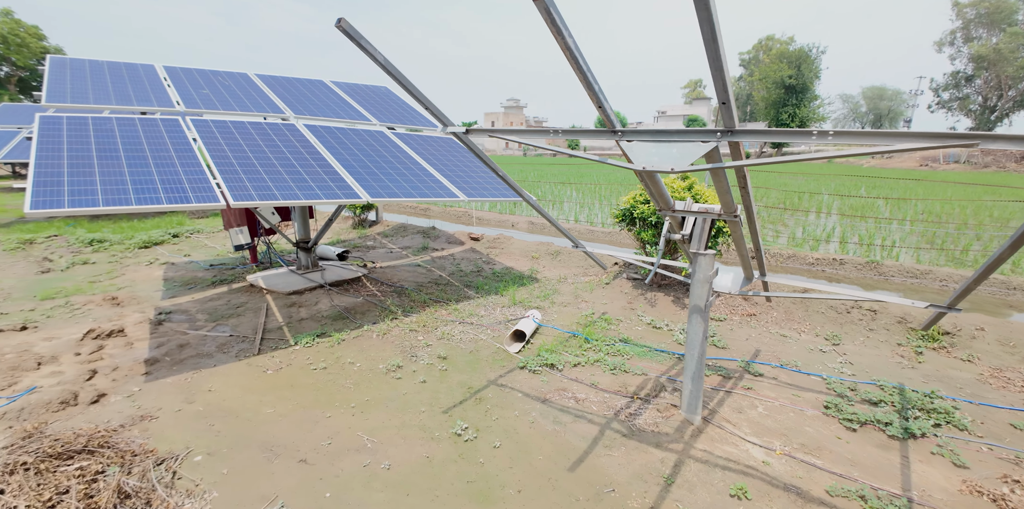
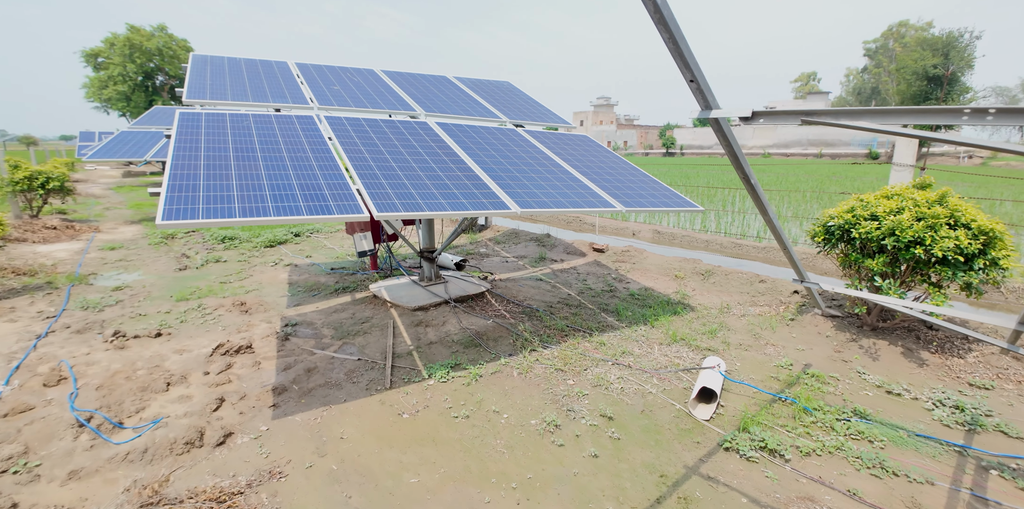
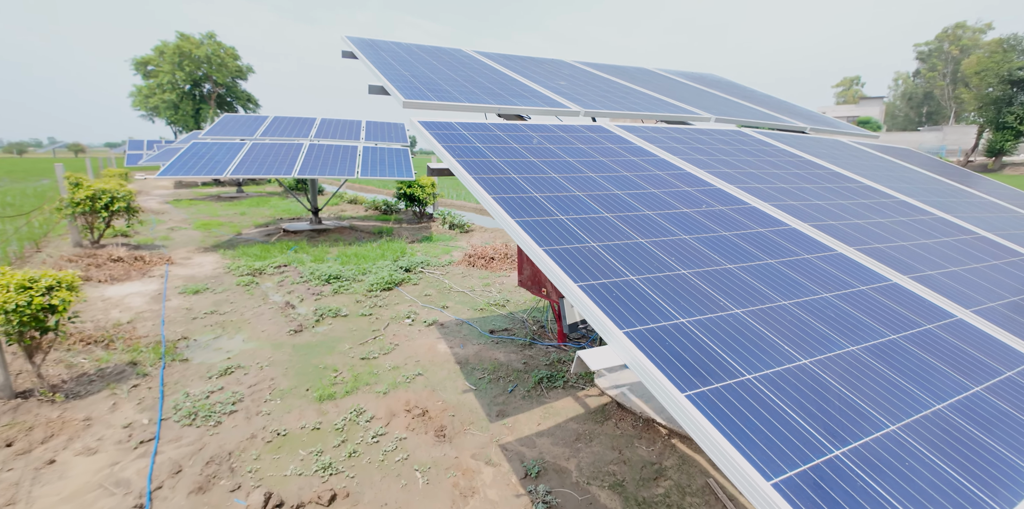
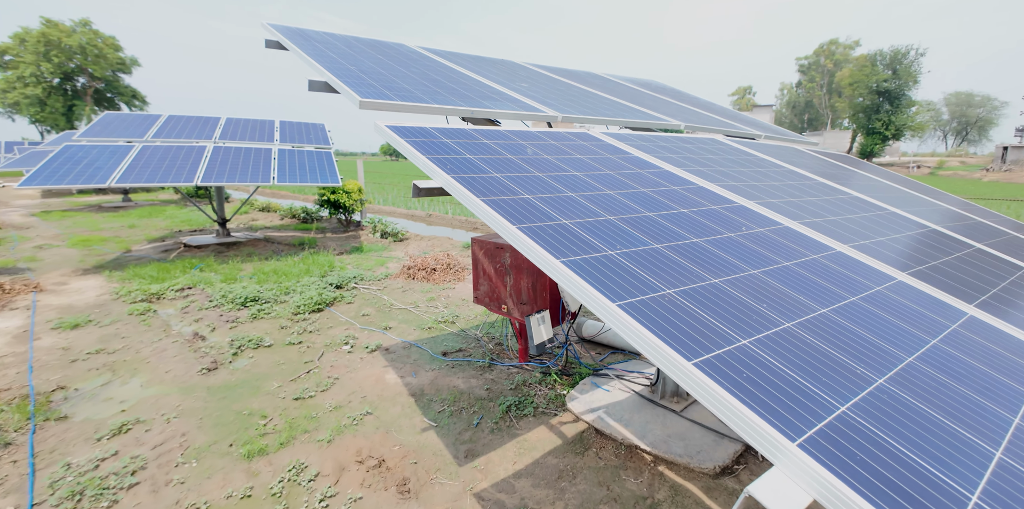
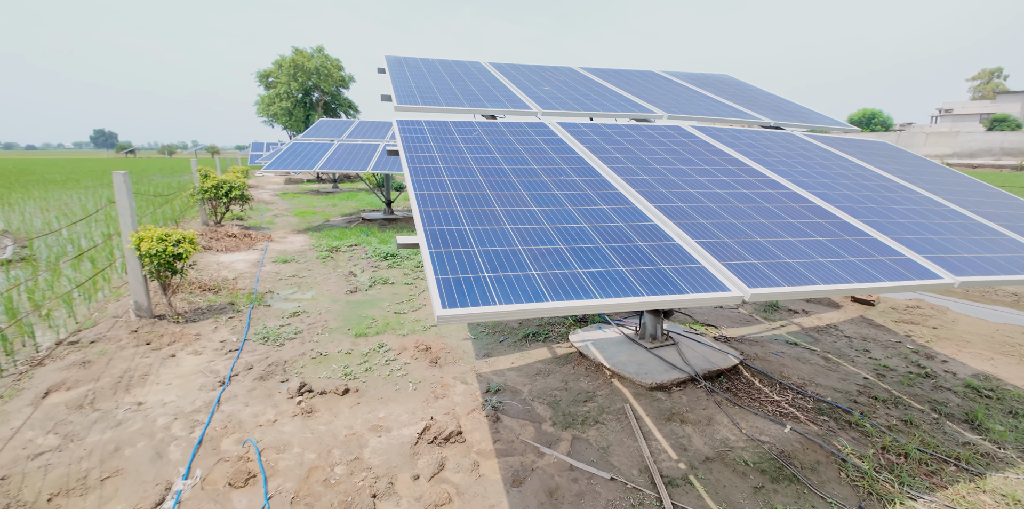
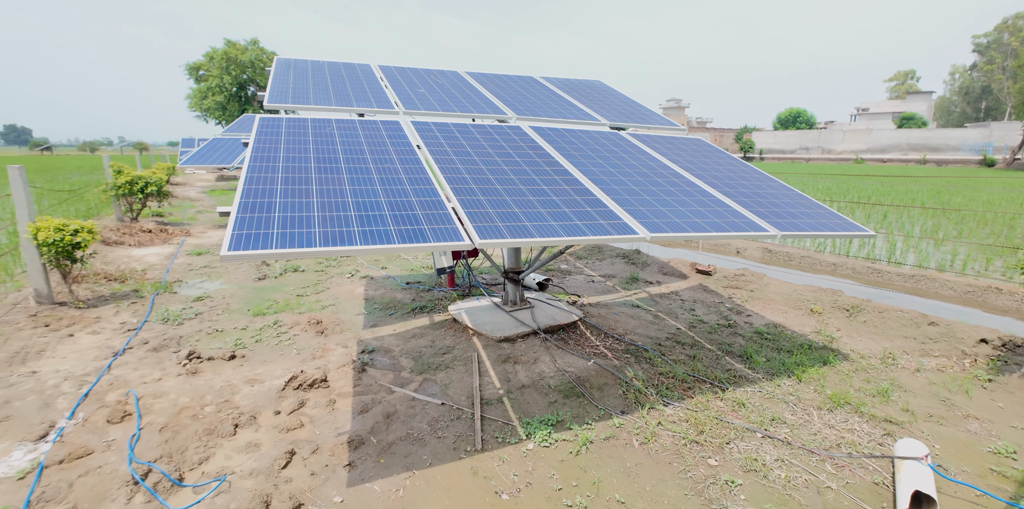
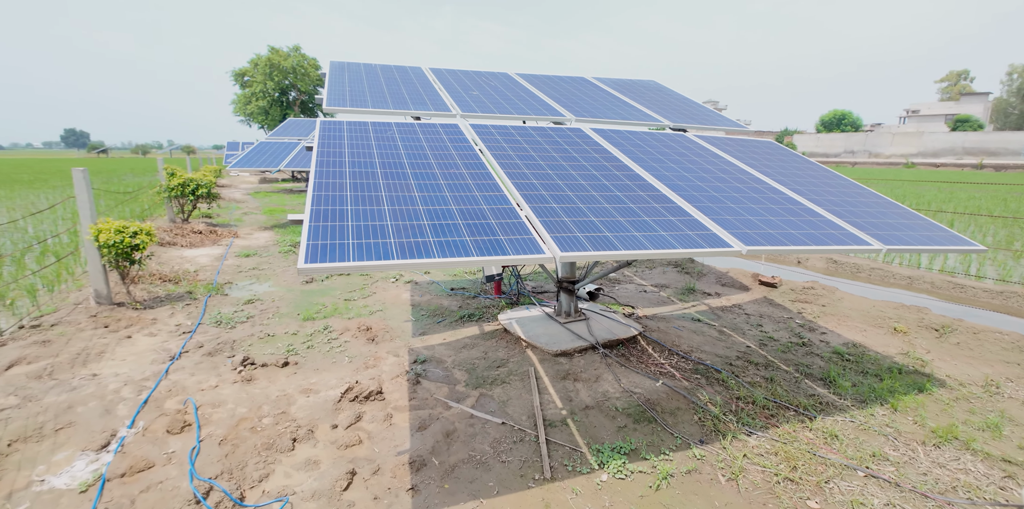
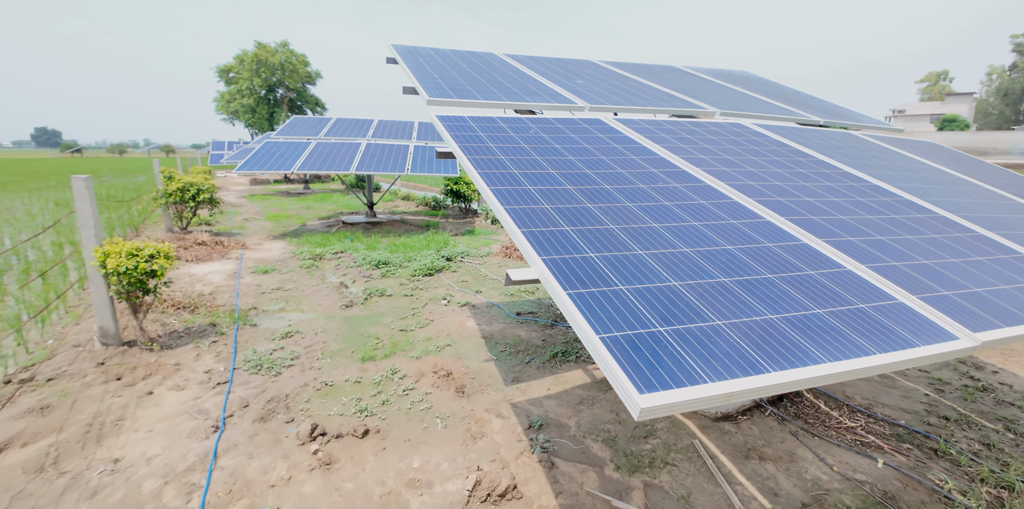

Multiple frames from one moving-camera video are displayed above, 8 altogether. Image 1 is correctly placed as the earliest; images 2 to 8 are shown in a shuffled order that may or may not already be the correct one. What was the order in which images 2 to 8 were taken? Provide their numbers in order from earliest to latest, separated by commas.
2, 6, 7, 5, 8, 3, 4
